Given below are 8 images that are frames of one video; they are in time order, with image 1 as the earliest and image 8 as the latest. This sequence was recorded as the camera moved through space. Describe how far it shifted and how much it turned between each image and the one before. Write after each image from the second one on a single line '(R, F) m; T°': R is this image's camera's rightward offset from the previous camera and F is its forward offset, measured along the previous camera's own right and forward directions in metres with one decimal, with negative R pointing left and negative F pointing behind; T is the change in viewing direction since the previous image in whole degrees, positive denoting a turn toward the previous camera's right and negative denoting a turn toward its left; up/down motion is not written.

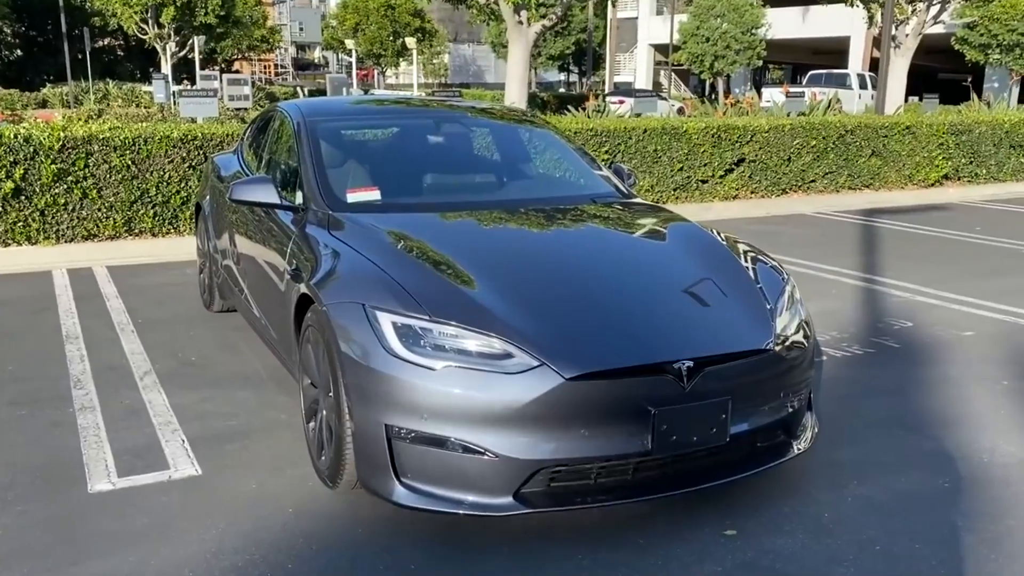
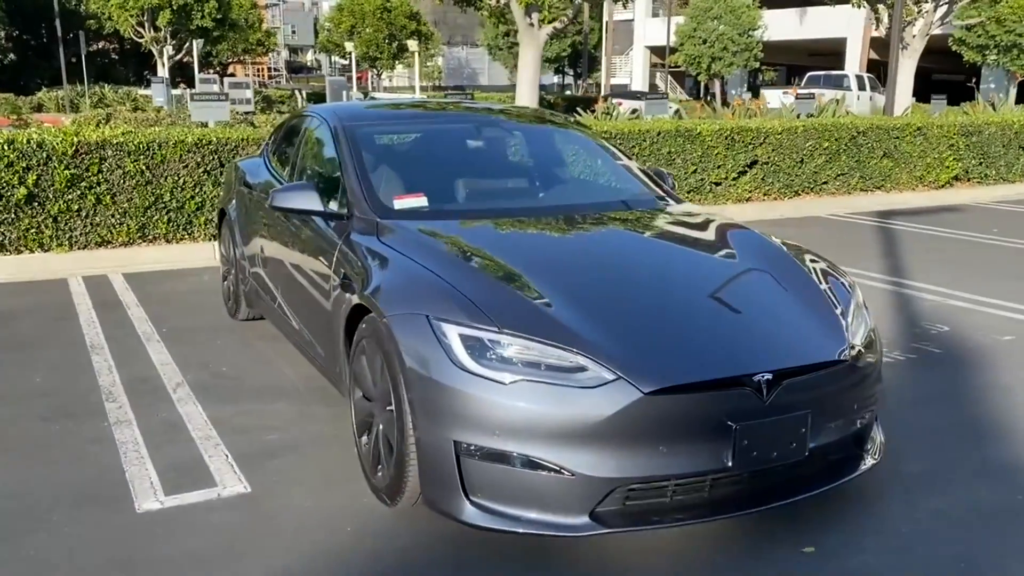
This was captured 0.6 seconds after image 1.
(-0.3, +0.1) m; 0°
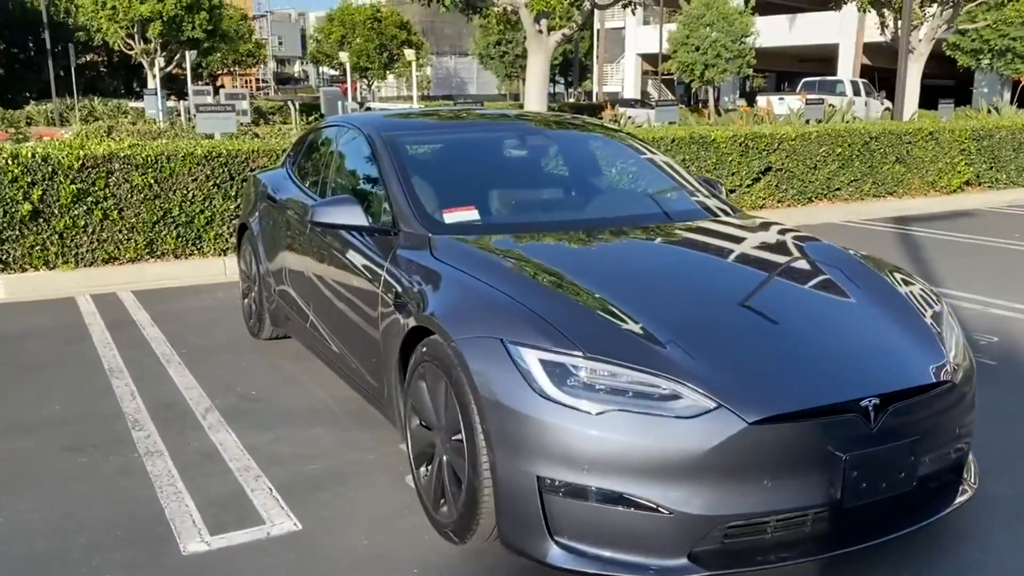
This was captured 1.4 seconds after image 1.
(-0.3, +0.2) m; +1°
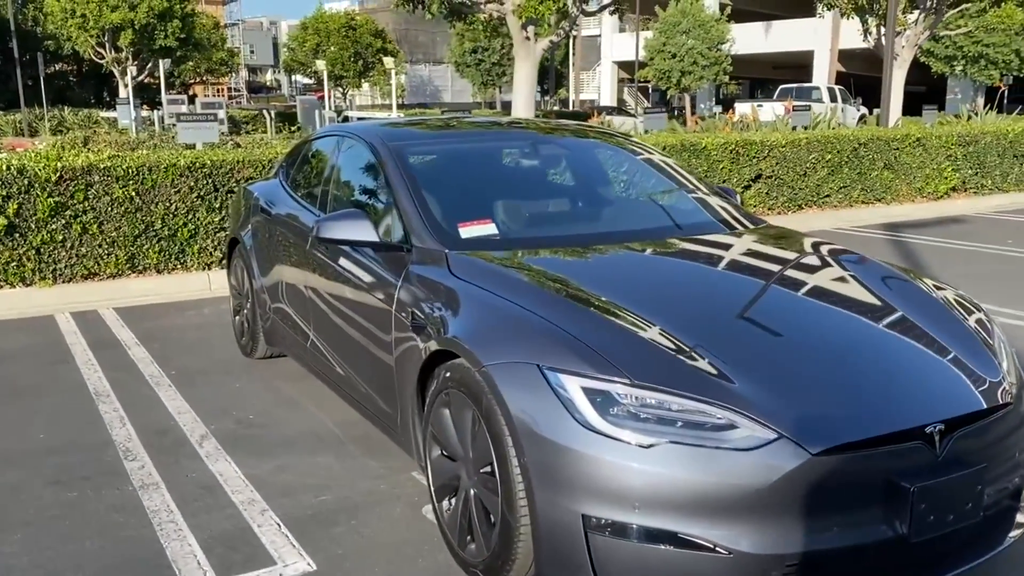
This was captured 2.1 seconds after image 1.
(-0.2, +0.2) m; +2°
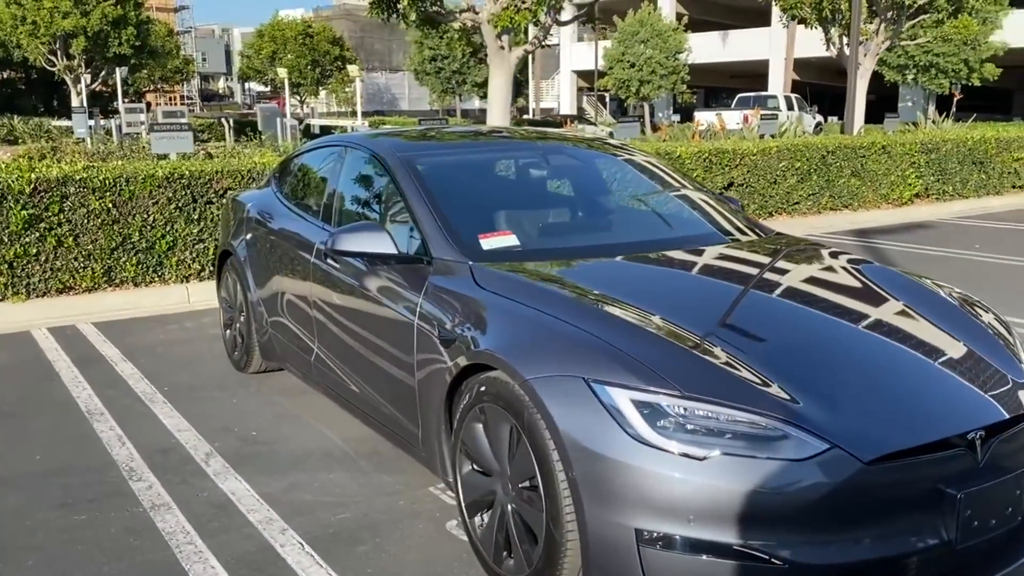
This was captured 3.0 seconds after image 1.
(-0.3, 0.0) m; +3°
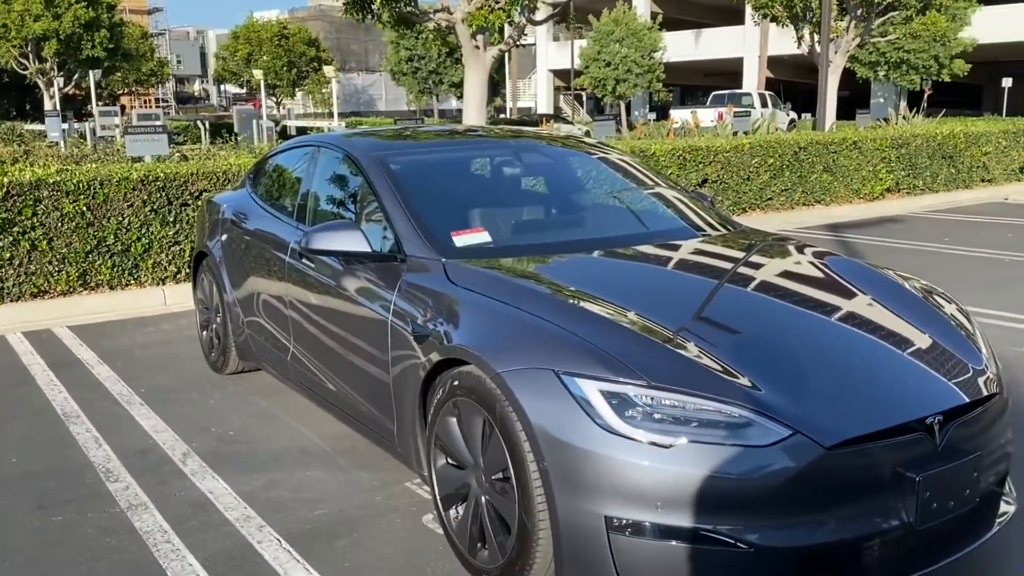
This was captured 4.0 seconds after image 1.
(0.0, -0.1) m; +1°
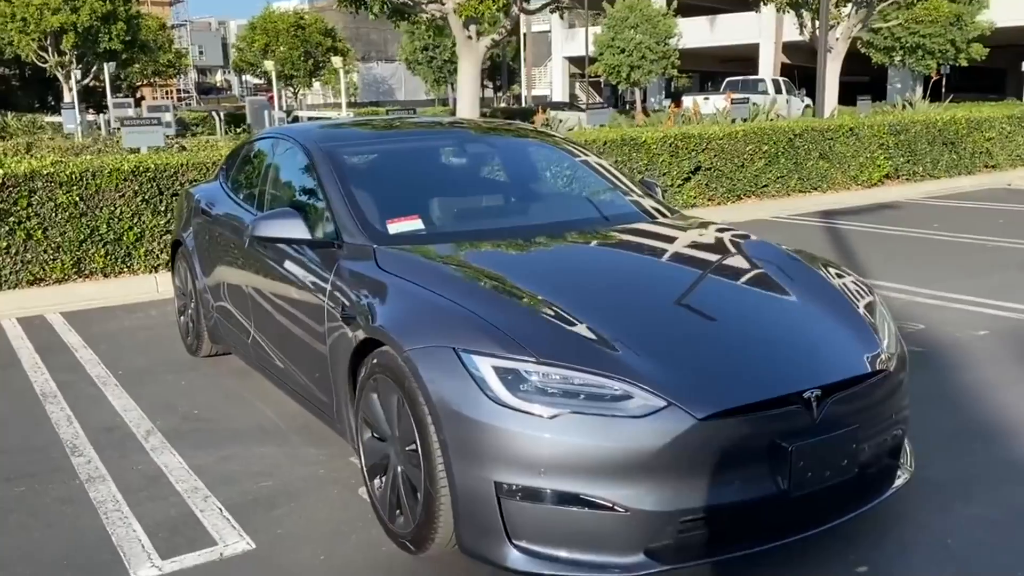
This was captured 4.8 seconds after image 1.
(+0.4, -0.2) m; -1°
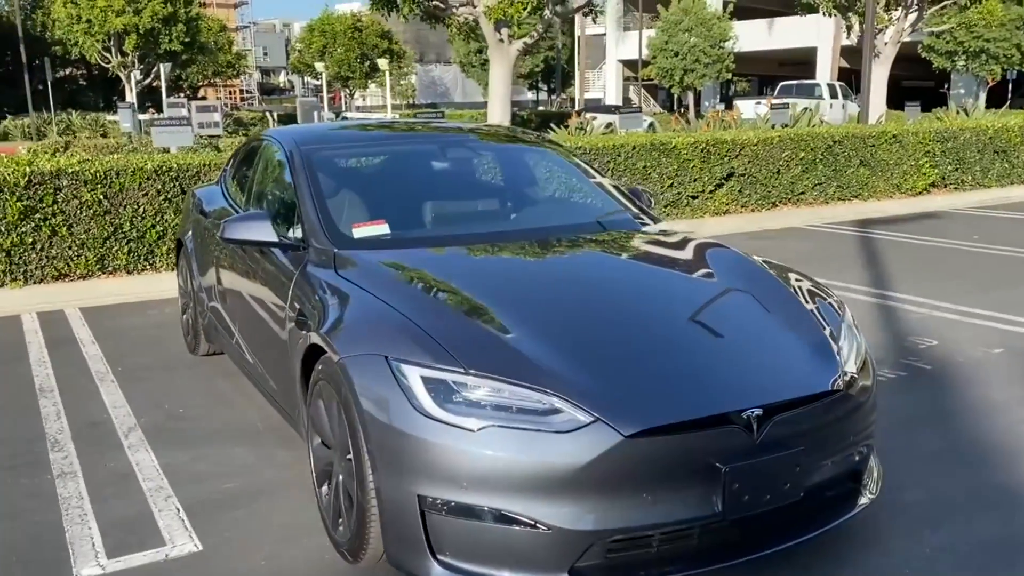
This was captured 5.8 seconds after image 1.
(+0.4, +0.1) m; -4°
